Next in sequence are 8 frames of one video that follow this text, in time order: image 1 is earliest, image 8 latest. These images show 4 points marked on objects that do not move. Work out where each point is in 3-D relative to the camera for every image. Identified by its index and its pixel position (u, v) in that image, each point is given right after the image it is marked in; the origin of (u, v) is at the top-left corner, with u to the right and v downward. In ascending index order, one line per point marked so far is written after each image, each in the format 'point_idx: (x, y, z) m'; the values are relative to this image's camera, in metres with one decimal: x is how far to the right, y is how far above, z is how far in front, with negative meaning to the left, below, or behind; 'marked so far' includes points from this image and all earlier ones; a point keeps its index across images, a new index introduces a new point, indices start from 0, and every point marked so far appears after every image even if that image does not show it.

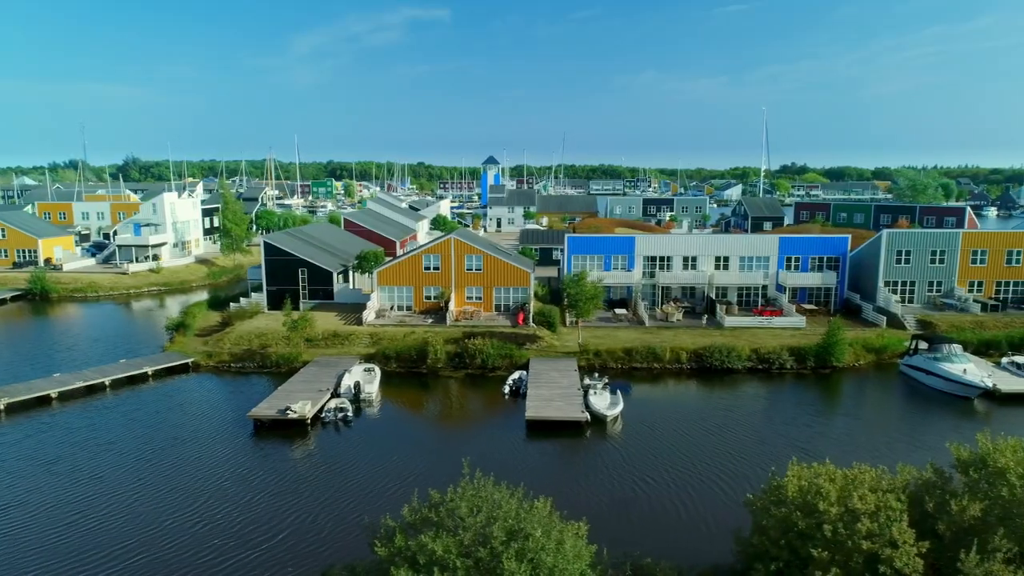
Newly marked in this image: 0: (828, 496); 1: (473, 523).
0: (+5.3, -3.5, +9.4) m
1: (-0.7, -4.0, +9.6) m
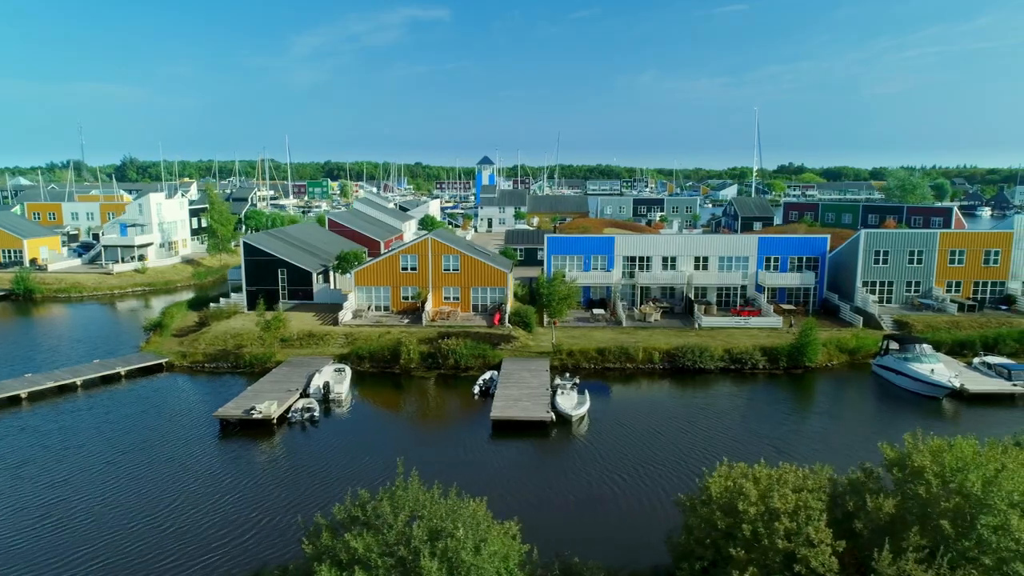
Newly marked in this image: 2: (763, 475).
0: (+4.0, -3.5, +9.4) m
1: (-2.0, -4.0, +9.6) m
2: (+4.4, -3.2, +9.9) m
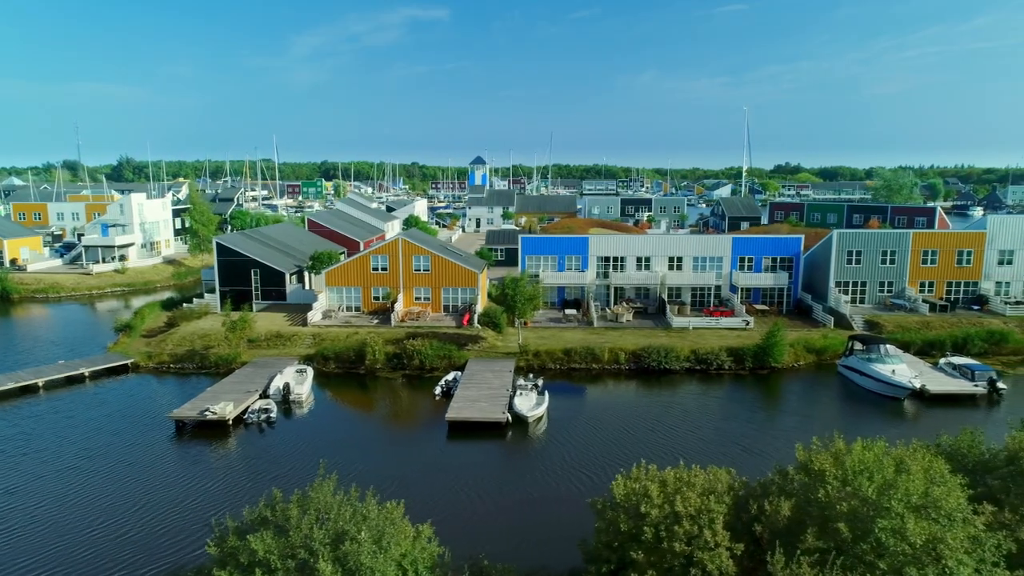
0: (+2.3, -3.5, +9.4) m
1: (-3.6, -4.0, +9.6) m
2: (+2.8, -3.3, +9.9) m
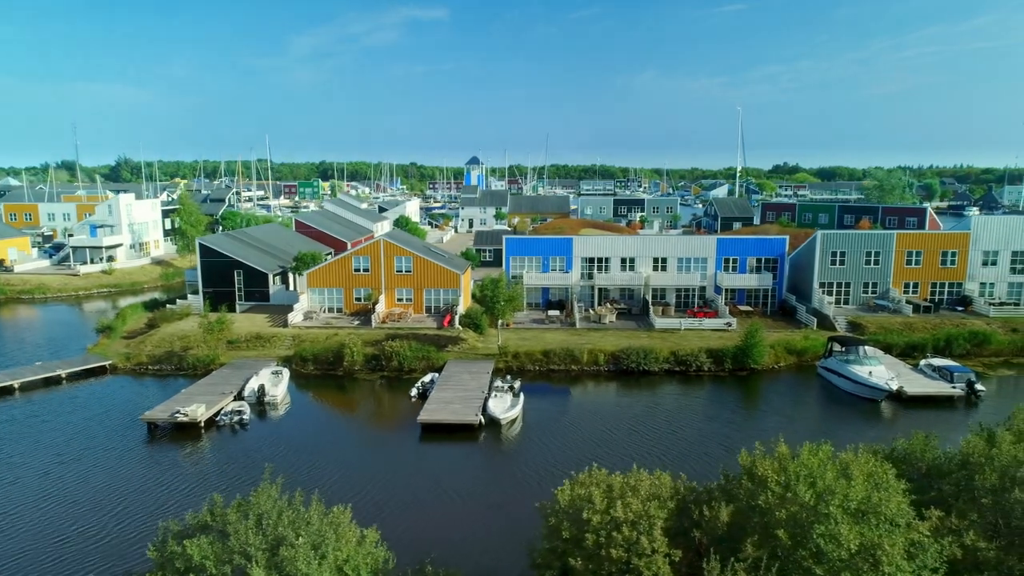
0: (+1.3, -3.6, +9.3) m
1: (-4.6, -4.1, +9.5) m
2: (+1.8, -3.3, +9.8) m
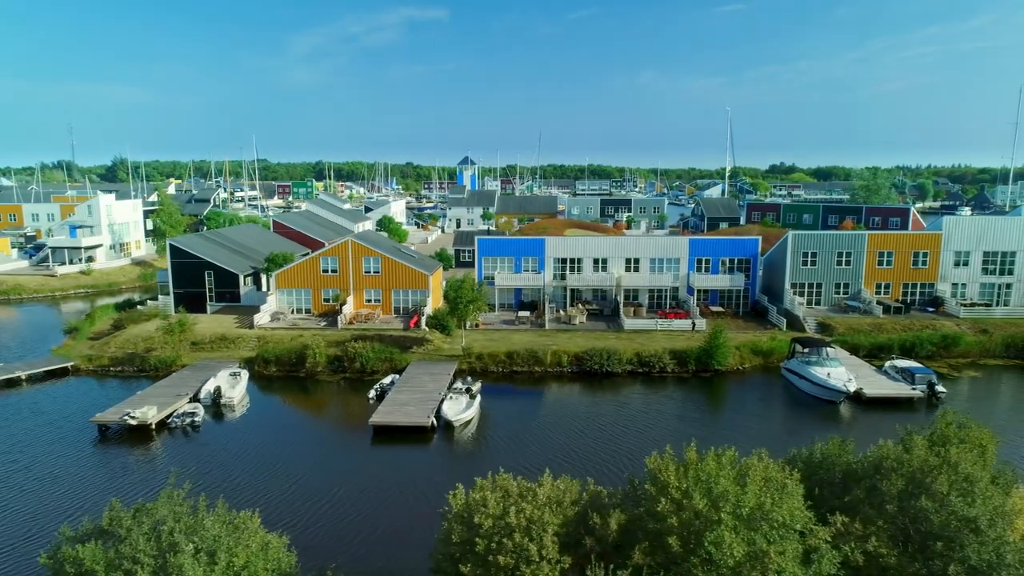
0: (-0.4, -3.6, +9.2) m
1: (-6.3, -4.2, +9.4) m
2: (0.0, -3.4, +9.7) m
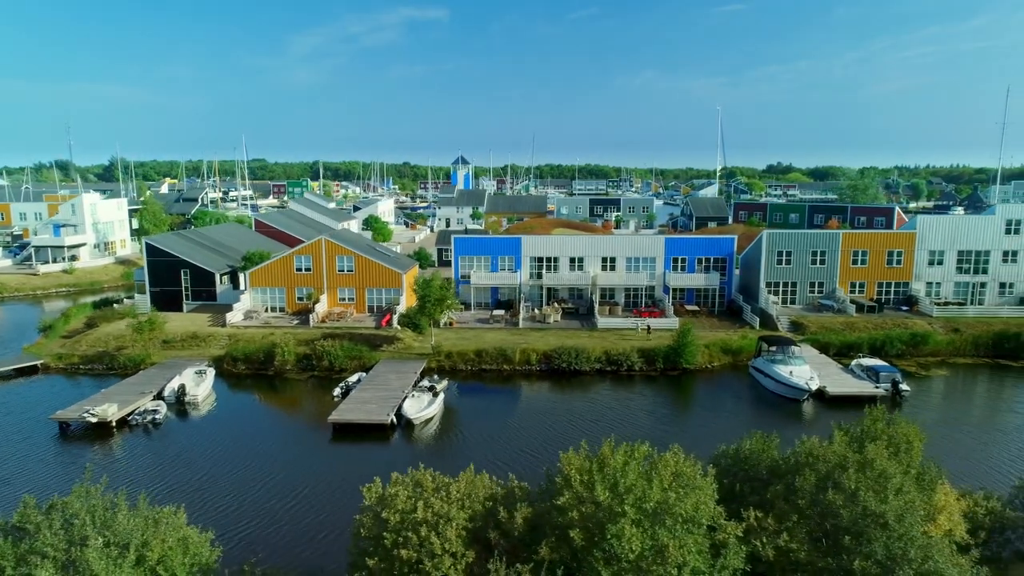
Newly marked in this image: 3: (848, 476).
0: (-1.9, -3.5, +9.2) m
1: (-7.8, -4.1, +9.4) m
2: (-1.5, -3.3, +9.7) m
3: (+5.8, -3.3, +9.8) m
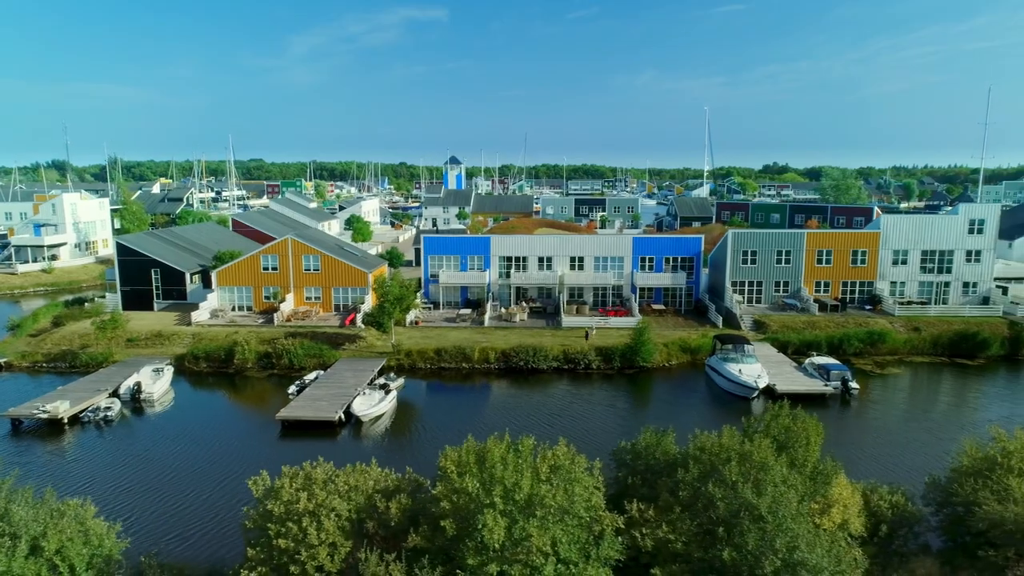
0: (-3.9, -3.5, +9.4) m
1: (-9.8, -4.0, +9.6) m
2: (-3.5, -3.3, +9.9) m
3: (+3.8, -3.2, +10.0) m
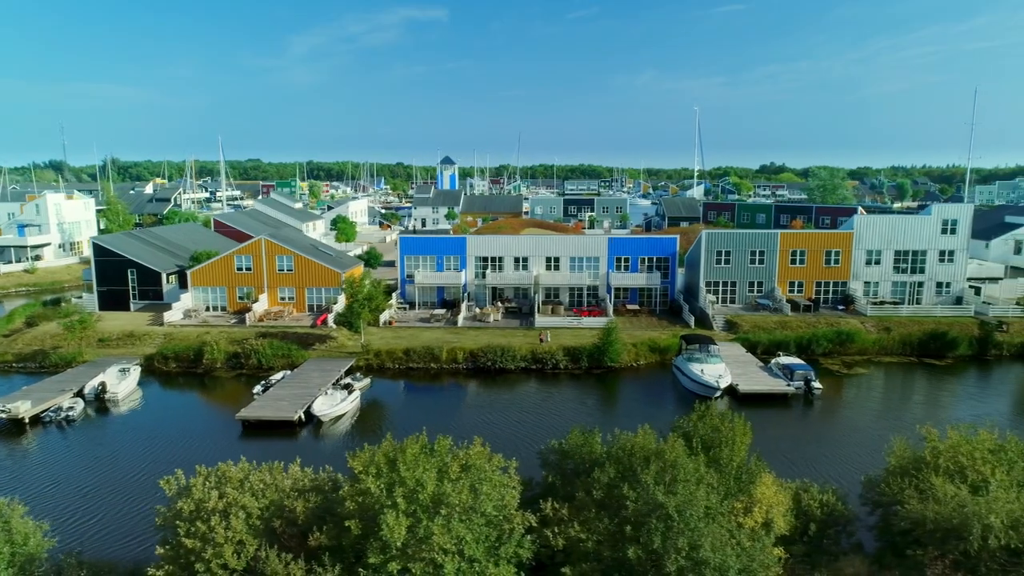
0: (-5.4, -3.5, +9.5) m
1: (-11.3, -4.0, +9.7) m
2: (-5.0, -3.3, +10.0) m
3: (+2.3, -3.2, +10.1) m
